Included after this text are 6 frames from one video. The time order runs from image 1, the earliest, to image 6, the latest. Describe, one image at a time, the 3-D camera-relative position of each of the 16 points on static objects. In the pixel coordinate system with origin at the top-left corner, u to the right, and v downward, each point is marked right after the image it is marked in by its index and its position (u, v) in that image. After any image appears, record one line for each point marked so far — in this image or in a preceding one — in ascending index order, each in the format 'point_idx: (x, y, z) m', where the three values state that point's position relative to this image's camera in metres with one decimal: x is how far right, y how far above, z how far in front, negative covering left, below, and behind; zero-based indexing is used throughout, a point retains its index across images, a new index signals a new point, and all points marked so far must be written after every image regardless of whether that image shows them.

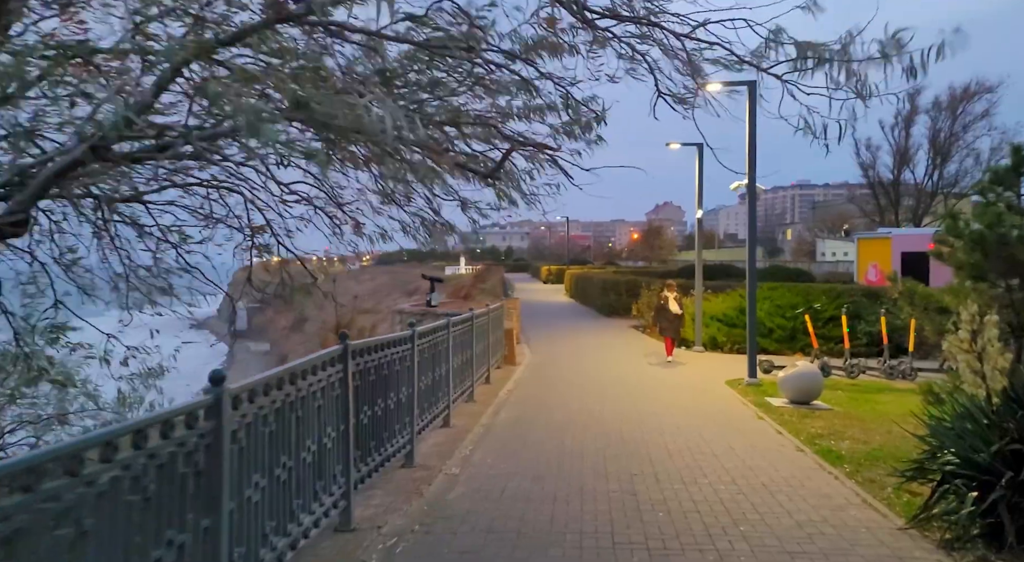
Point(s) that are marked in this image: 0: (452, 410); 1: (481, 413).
0: (-0.8, -1.6, +9.2) m
1: (-0.4, -1.7, +9.8) m
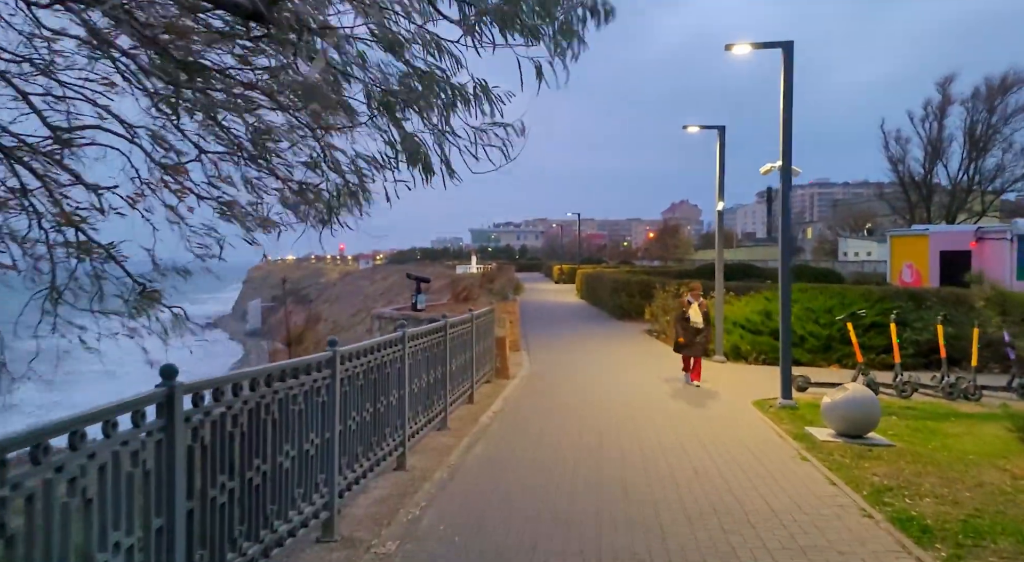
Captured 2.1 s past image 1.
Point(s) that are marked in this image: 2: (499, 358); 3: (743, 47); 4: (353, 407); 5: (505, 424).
0: (-1.0, -1.6, +7.4) m
1: (-0.6, -1.7, +7.9) m
2: (-0.3, -1.4, +13.1) m
3: (+3.1, +3.1, +10.2) m
4: (-1.2, -1.0, +5.7) m
5: (-0.1, -1.8, +9.2) m
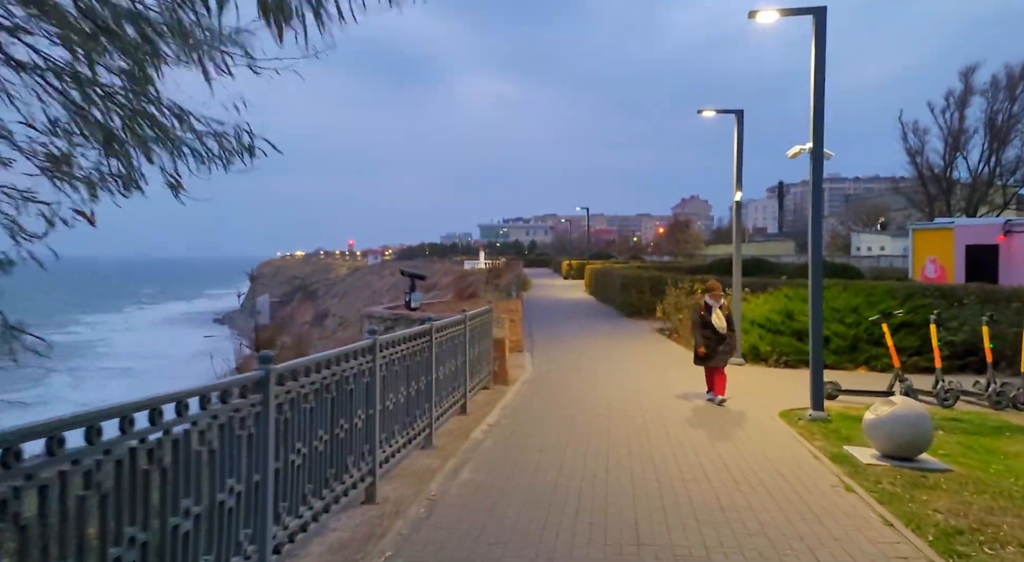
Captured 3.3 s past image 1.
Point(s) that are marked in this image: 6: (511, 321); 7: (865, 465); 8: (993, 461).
0: (-1.1, -1.6, +6.3) m
1: (-0.7, -1.7, +6.9) m
2: (-0.3, -1.3, +12.0) m
3: (+3.1, +3.2, +9.1) m
4: (-1.3, -1.0, +4.6) m
5: (-0.1, -1.7, +8.2) m
6: (0.0, -0.9, +16.4) m
7: (+3.1, -1.6, +6.6) m
8: (+4.4, -1.6, +6.9) m
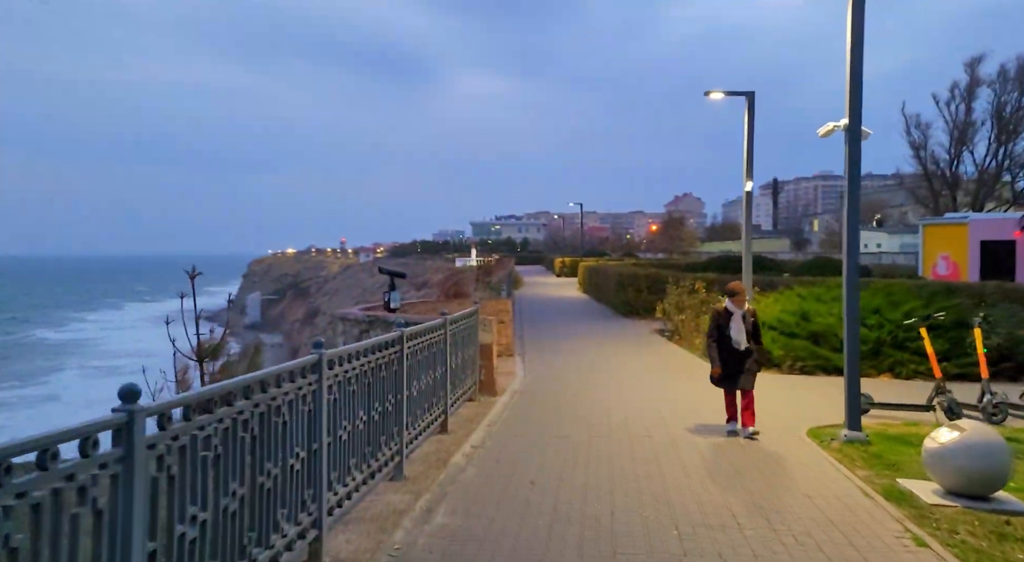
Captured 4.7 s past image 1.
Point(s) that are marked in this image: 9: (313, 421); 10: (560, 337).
0: (-1.2, -1.6, +5.1) m
1: (-0.8, -1.7, +5.6) m
2: (-0.4, -1.3, +10.8) m
3: (+2.9, +3.2, +7.8) m
4: (-1.4, -1.0, +3.4) m
5: (-0.3, -1.7, +6.9) m
6: (-0.2, -0.8, +15.1) m
7: (+3.0, -1.6, +5.4) m
8: (+4.3, -1.6, +5.7) m
9: (-1.2, -0.9, +4.7) m
10: (+1.1, -1.3, +17.8) m
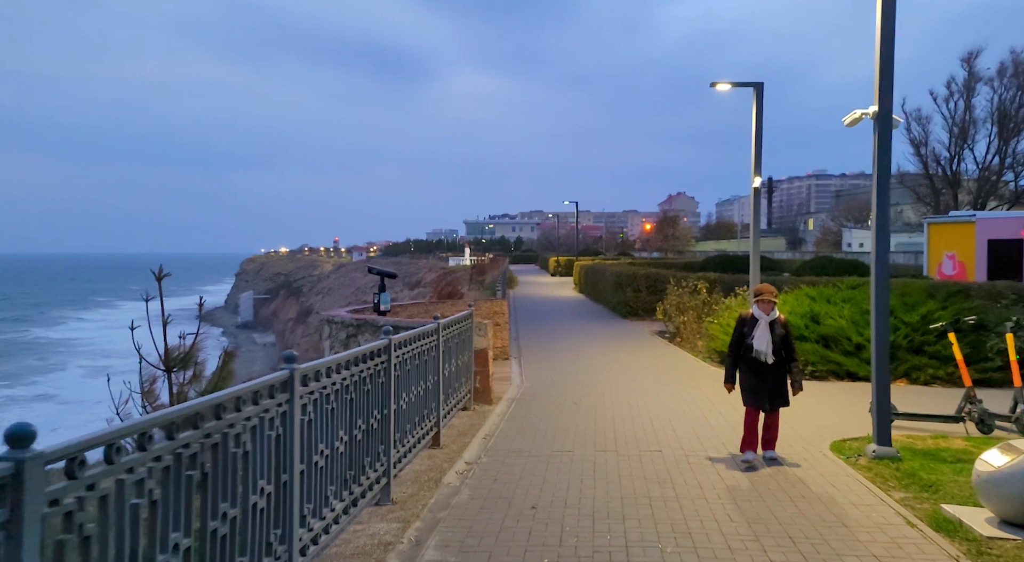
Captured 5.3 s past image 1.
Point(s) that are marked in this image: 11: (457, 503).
0: (-1.2, -1.6, +4.4) m
1: (-0.8, -1.7, +4.9) m
2: (-0.4, -1.3, +10.1) m
3: (+2.9, +3.2, +7.2) m
4: (-1.4, -1.0, +2.7) m
5: (-0.3, -1.7, +6.3) m
6: (-0.3, -0.9, +14.5) m
7: (+3.0, -1.6, +4.8) m
8: (+4.3, -1.6, +5.1) m
9: (-1.2, -0.9, +4.0) m
10: (+1.0, -1.3, +17.2) m
11: (-0.4, -1.7, +6.0) m
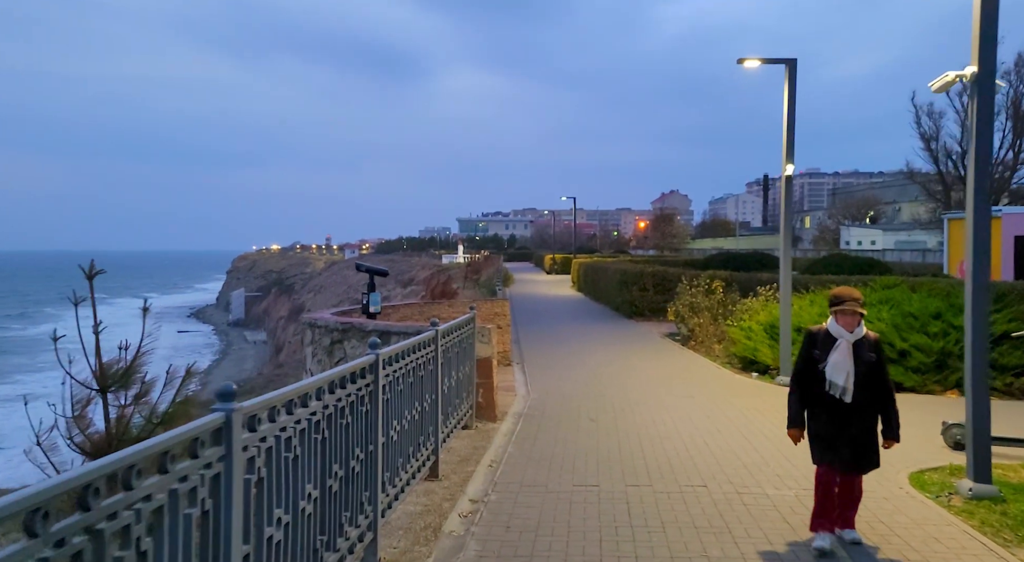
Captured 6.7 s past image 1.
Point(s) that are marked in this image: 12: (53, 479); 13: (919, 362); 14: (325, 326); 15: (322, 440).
0: (-1.0, -1.6, +3.1) m
1: (-0.7, -1.7, +3.6) m
2: (-0.4, -1.3, +8.8) m
3: (+3.0, +3.2, +5.9) m
4: (-1.2, -1.0, +1.4) m
5: (-0.1, -1.7, +5.0) m
6: (-0.3, -0.8, +13.2) m
7: (+3.2, -1.6, +3.5) m
8: (+4.5, -1.6, +3.9) m
9: (-1.1, -0.9, +2.7) m
10: (+1.1, -1.3, +15.9) m
11: (-0.3, -1.7, +4.7) m
12: (-1.2, -0.5, +1.9) m
13: (+5.8, -1.1, +10.8) m
14: (-2.6, -0.6, +10.8) m
15: (-1.0, -0.8, +3.9) m
